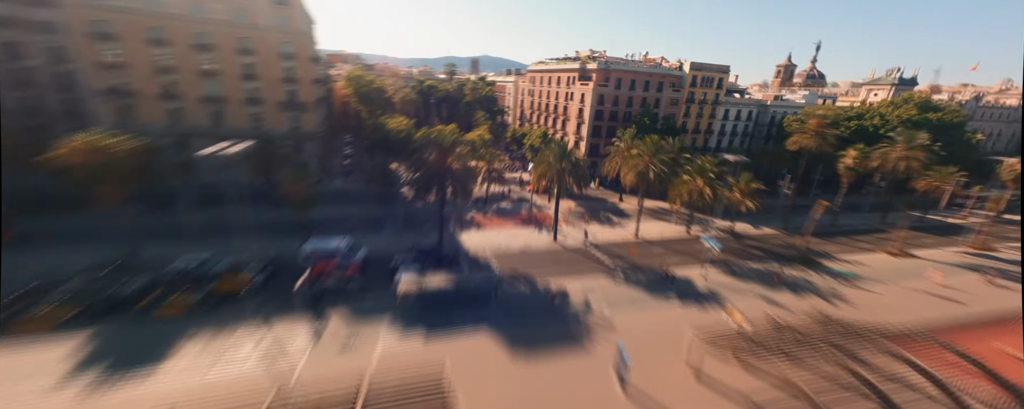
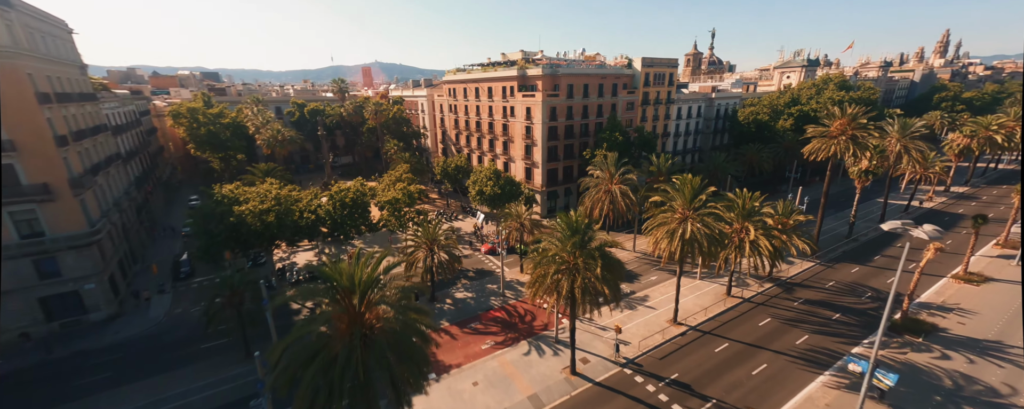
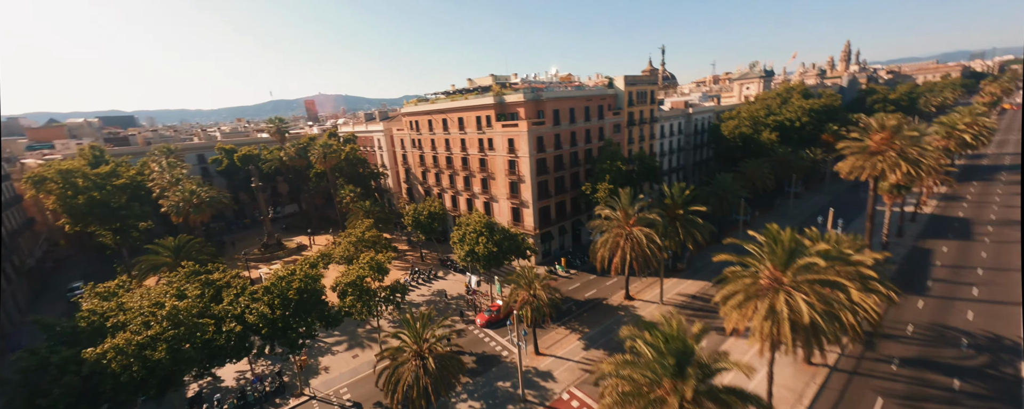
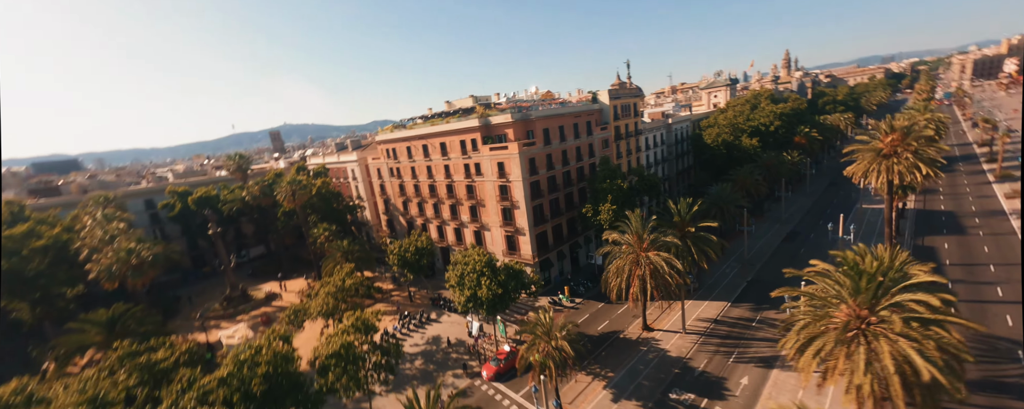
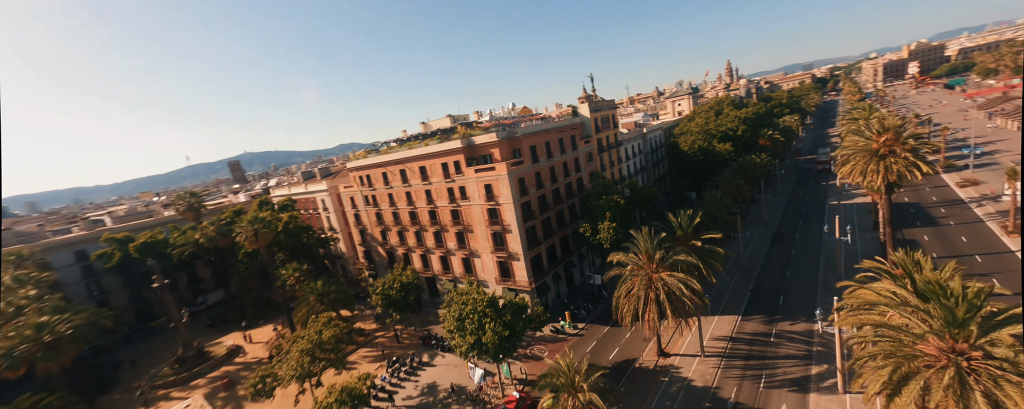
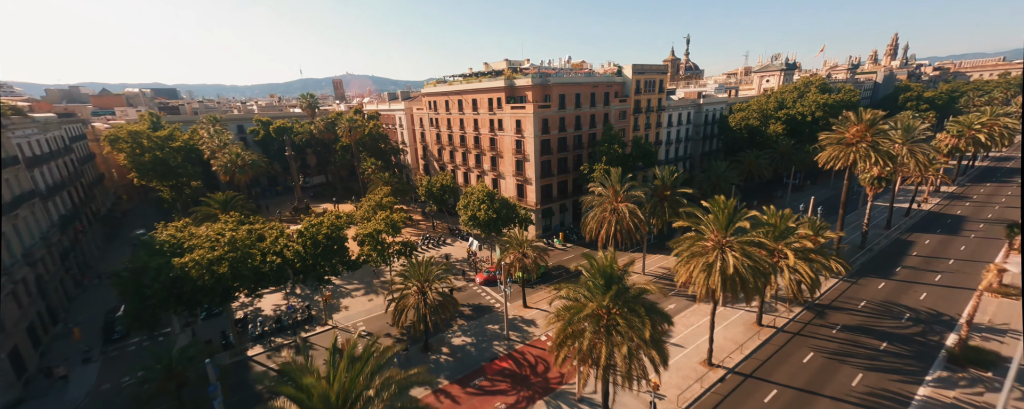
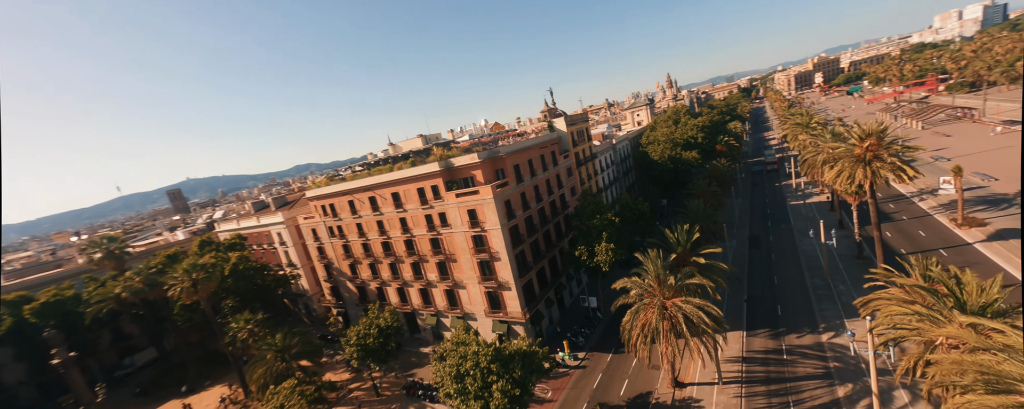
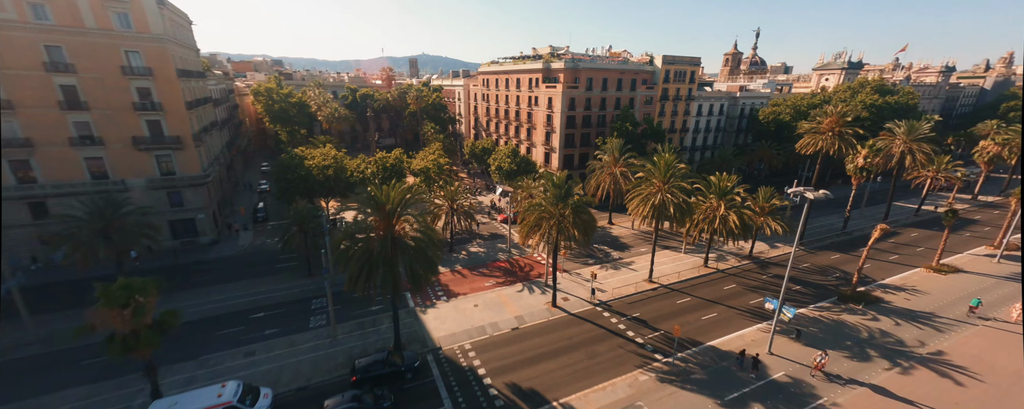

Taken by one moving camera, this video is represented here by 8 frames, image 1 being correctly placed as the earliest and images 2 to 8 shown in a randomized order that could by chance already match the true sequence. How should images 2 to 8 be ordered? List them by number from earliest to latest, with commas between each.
8, 2, 6, 3, 4, 5, 7
